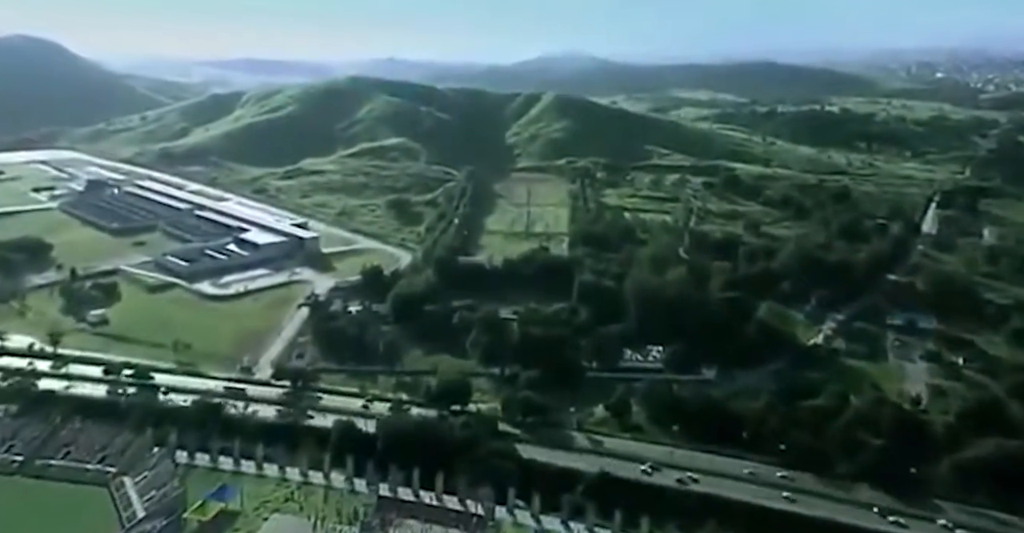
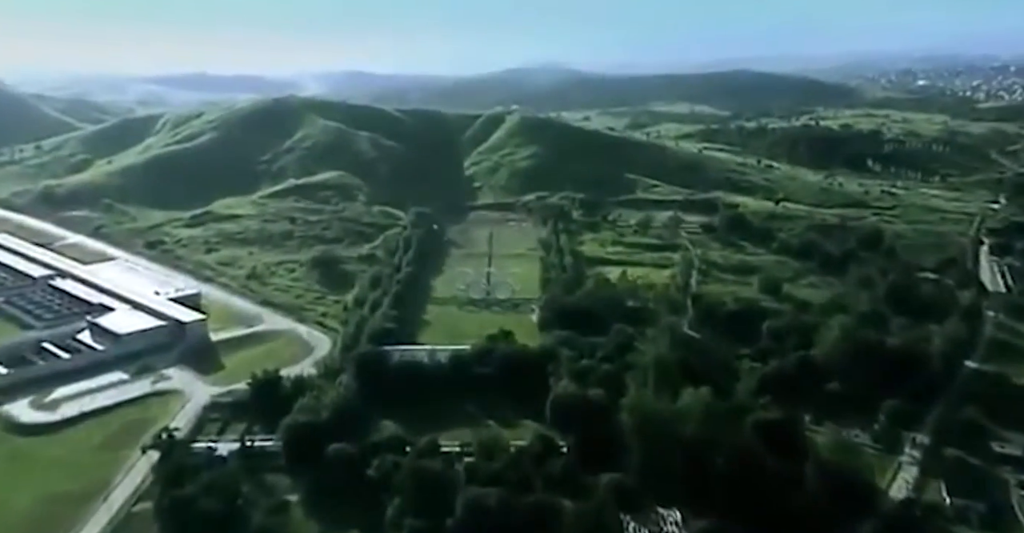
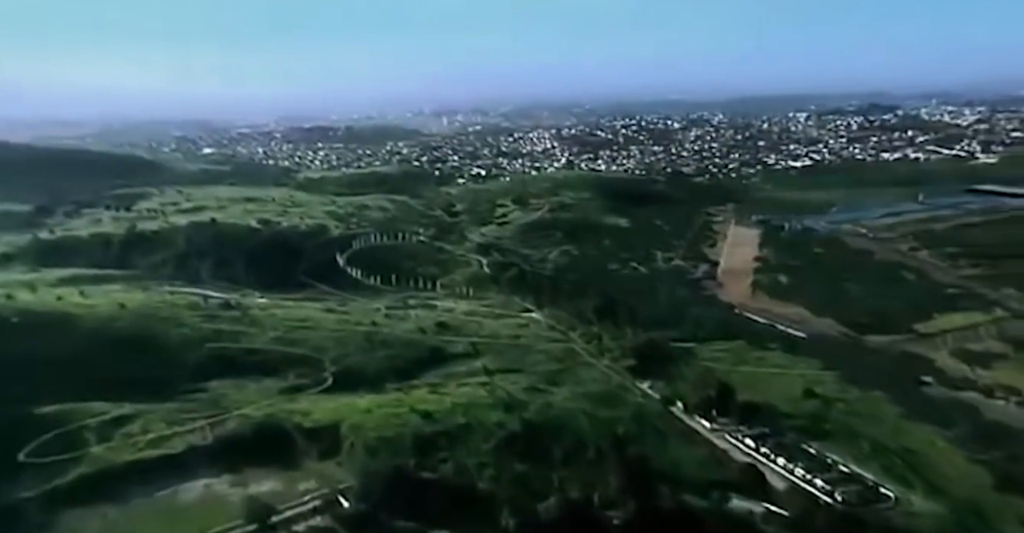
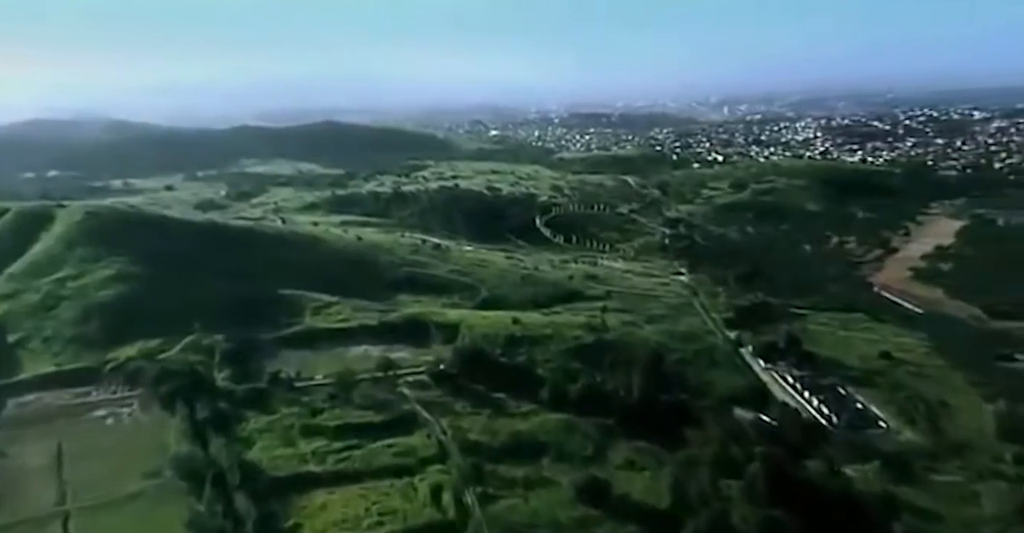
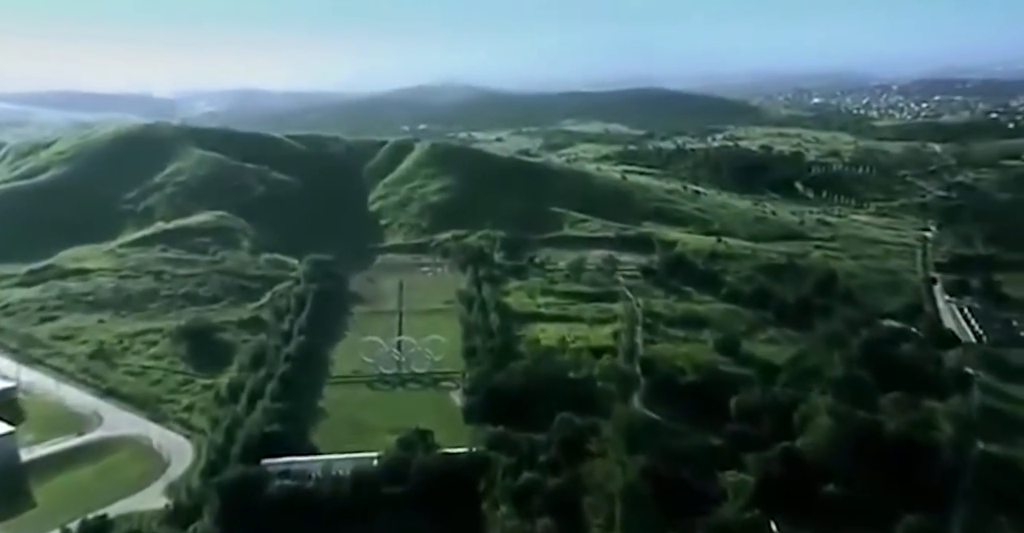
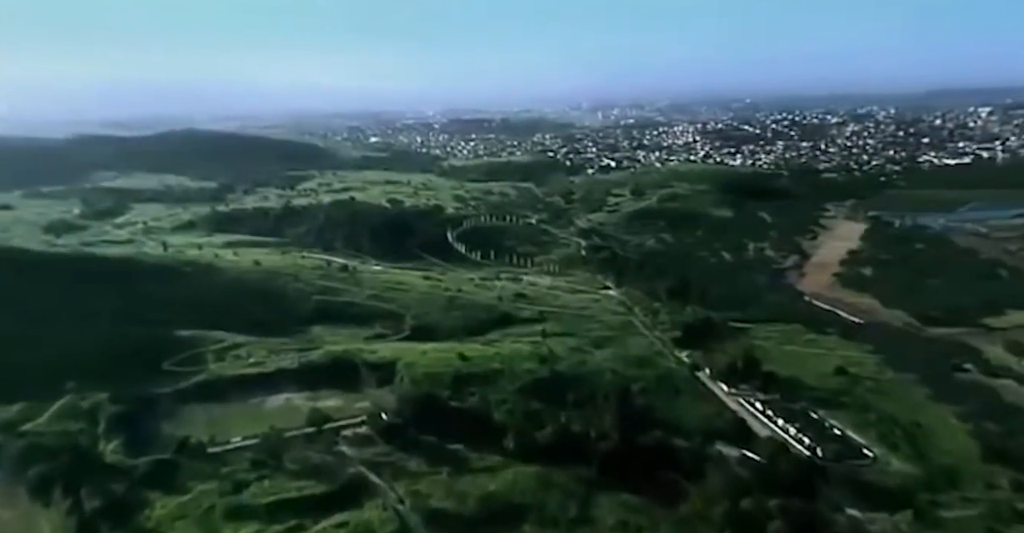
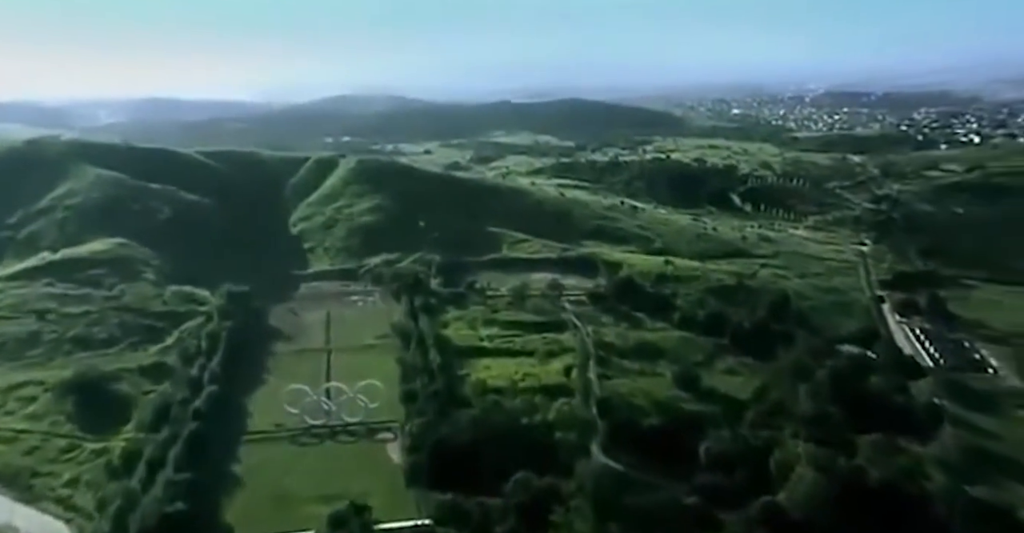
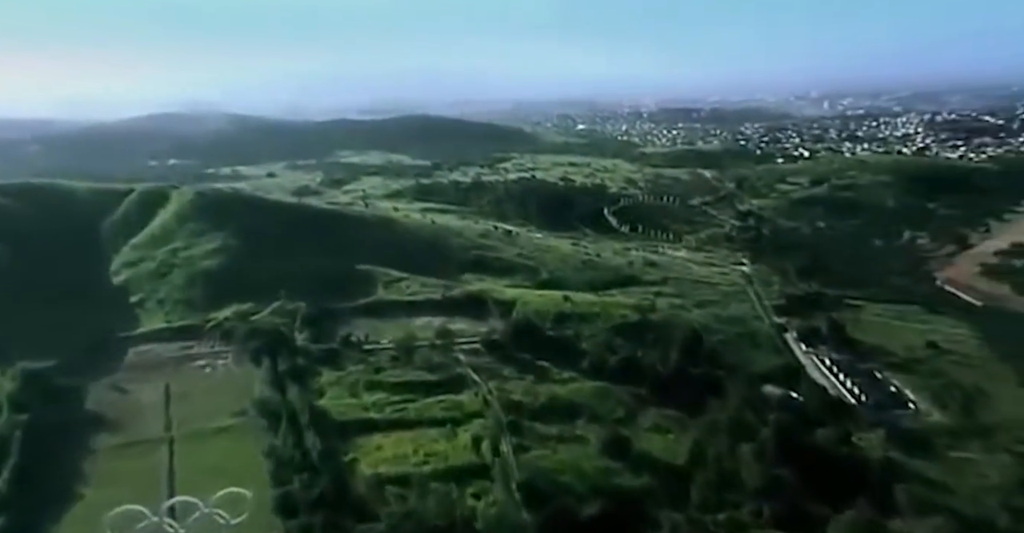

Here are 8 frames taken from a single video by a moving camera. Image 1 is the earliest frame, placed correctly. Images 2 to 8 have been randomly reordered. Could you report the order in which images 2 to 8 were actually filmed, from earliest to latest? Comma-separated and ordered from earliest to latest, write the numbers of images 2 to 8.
2, 5, 7, 8, 4, 6, 3
